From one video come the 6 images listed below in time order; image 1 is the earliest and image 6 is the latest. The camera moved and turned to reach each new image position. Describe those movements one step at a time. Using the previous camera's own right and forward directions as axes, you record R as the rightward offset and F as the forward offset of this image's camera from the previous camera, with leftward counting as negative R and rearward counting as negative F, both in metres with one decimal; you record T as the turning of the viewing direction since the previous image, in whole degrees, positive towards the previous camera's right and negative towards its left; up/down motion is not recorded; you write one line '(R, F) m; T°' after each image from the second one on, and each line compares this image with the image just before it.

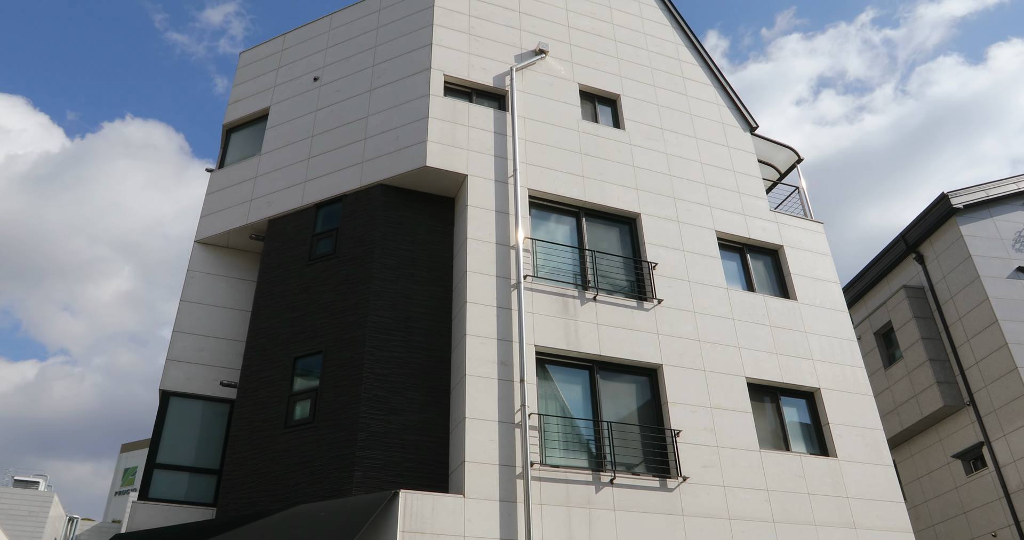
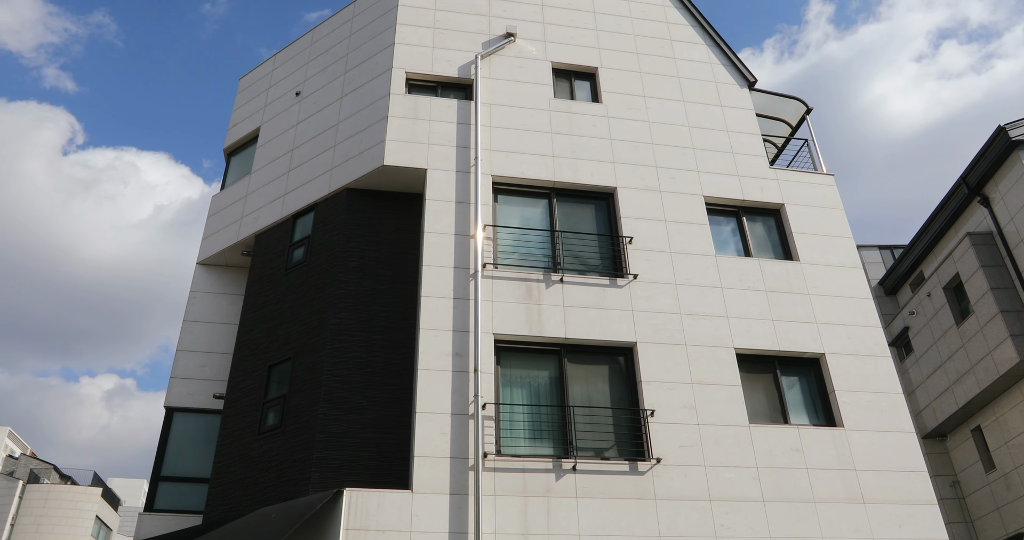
(+2.9, +0.5) m; -9°
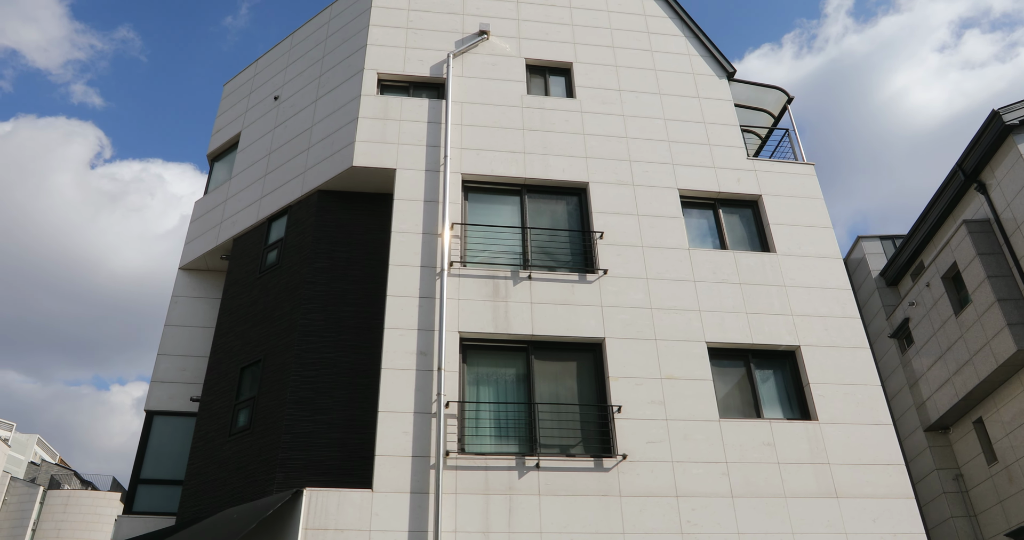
(+1.0, +0.1) m; -2°
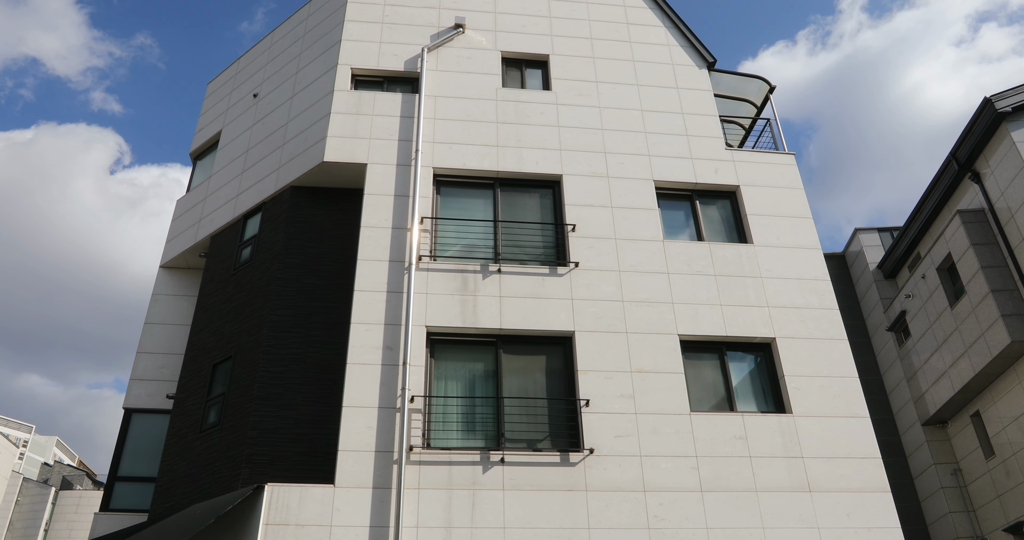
(+0.8, +0.1) m; -1°
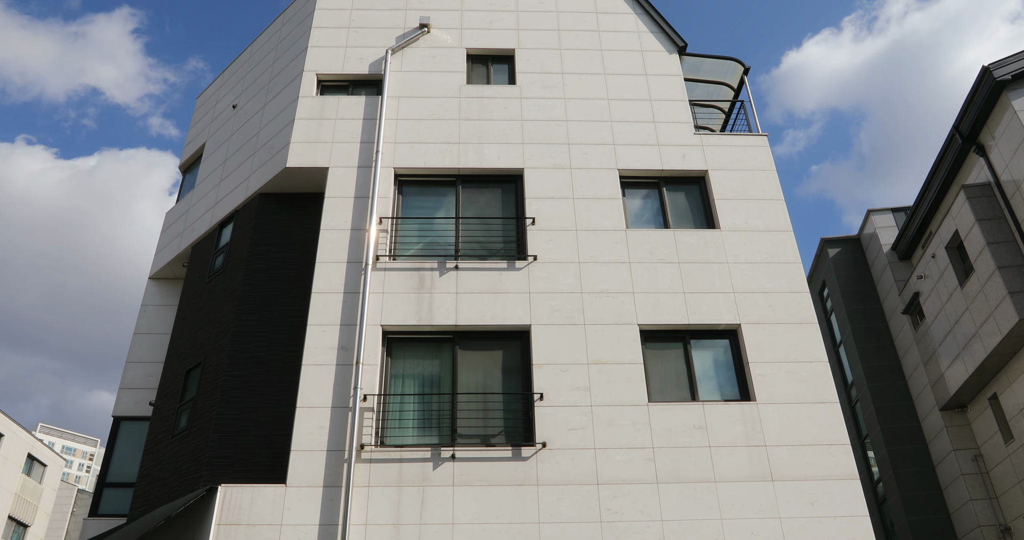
(+1.6, +0.1) m; -4°
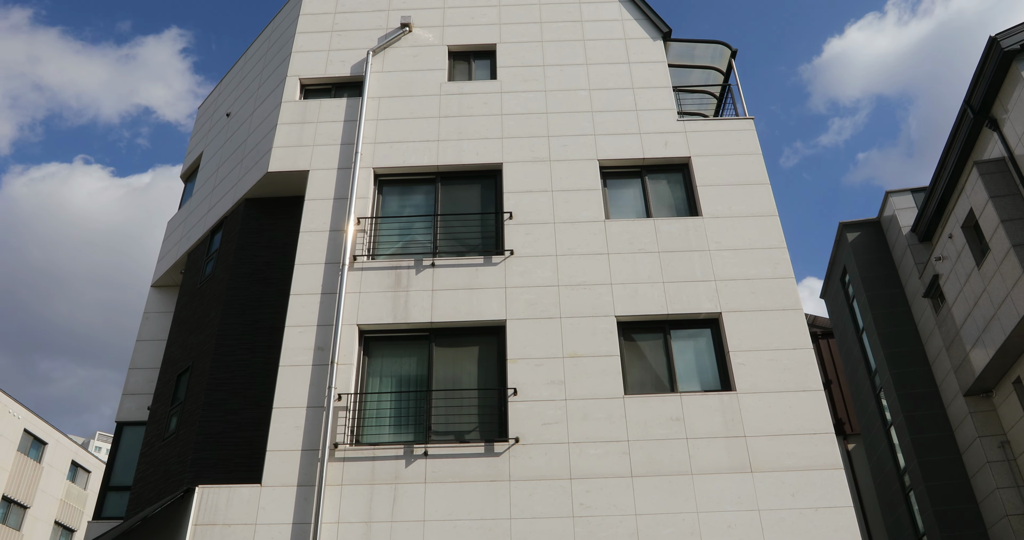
(+1.2, +0.1) m; -4°
